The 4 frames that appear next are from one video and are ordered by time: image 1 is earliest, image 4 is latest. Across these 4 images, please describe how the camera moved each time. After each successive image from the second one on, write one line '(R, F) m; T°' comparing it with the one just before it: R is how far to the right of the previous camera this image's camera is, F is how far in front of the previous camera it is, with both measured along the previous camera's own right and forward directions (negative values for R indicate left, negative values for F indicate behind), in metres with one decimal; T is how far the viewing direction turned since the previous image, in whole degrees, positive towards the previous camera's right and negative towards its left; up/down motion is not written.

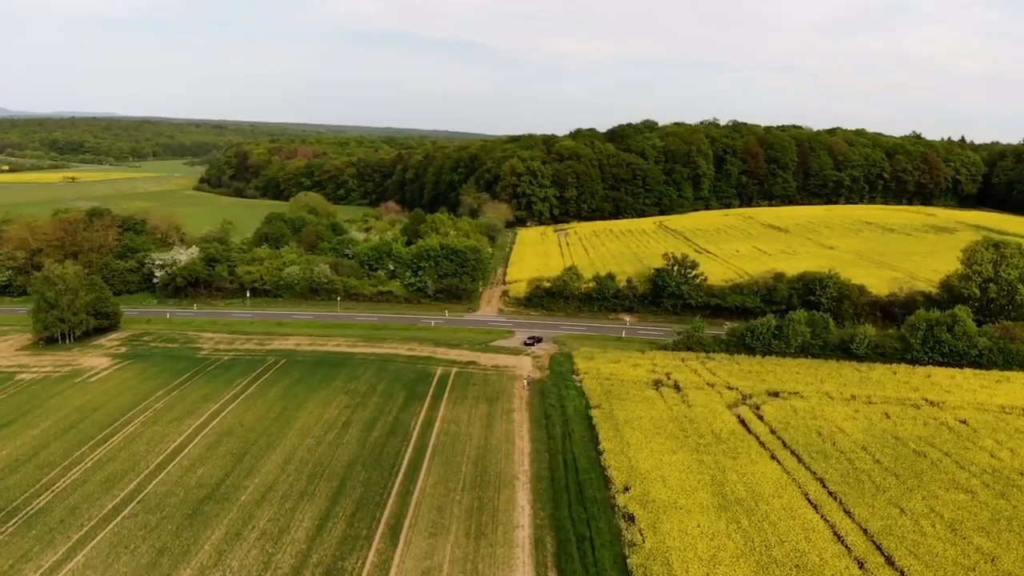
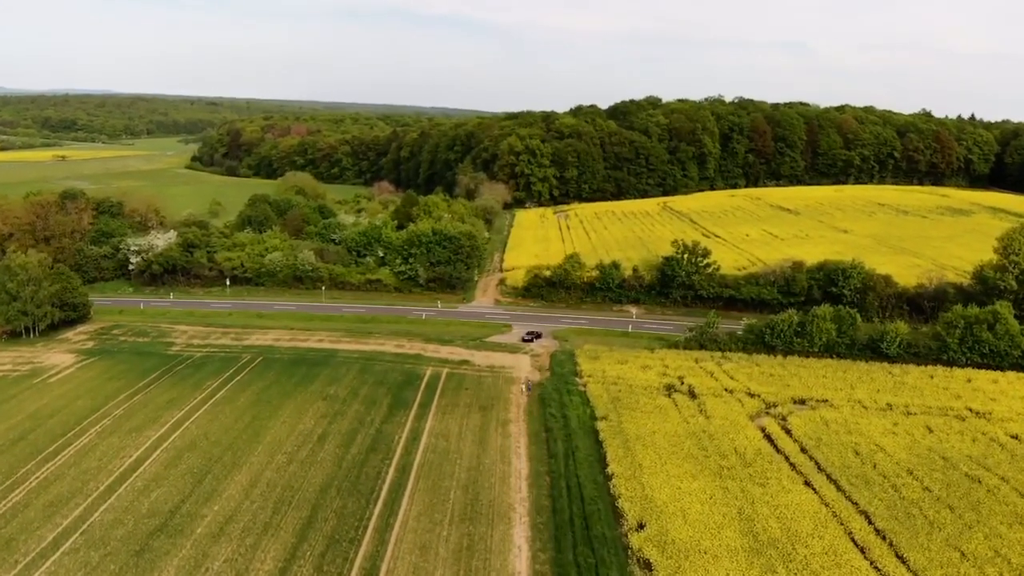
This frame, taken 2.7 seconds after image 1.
(+0.1, +3.5) m; 0°
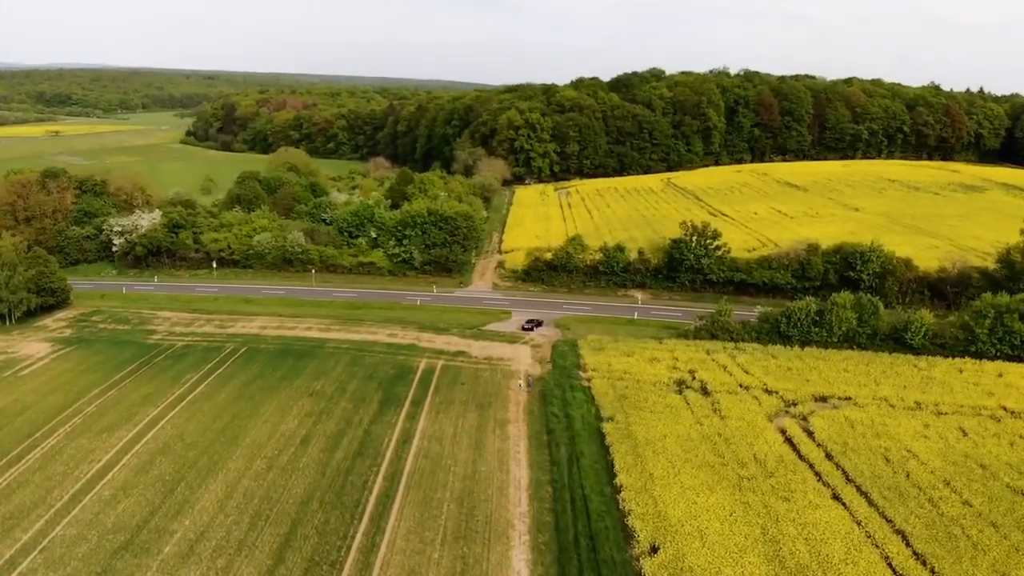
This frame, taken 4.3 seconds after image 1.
(0.0, +2.2) m; 0°
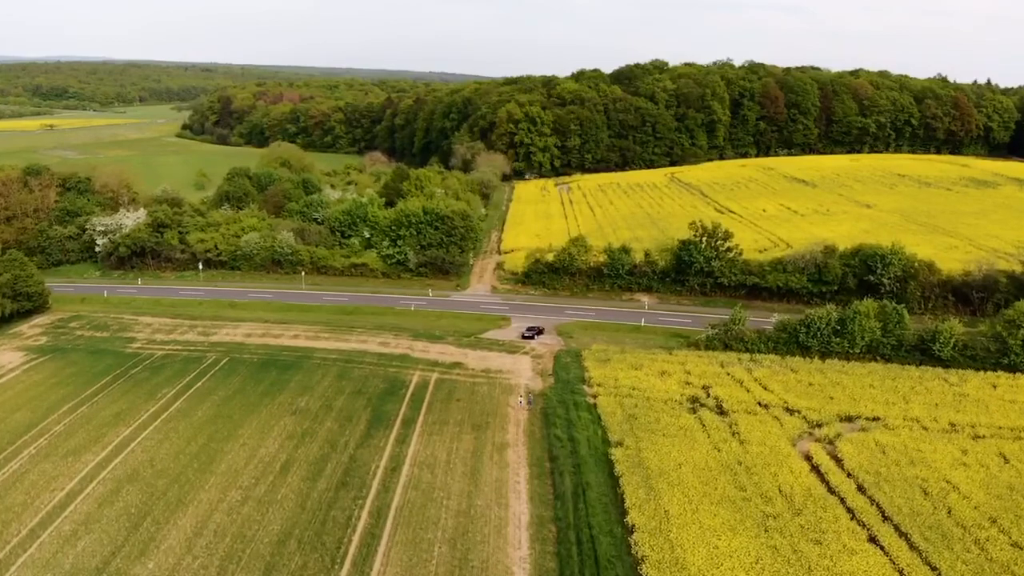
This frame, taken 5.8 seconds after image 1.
(0.0, +2.2) m; 0°
